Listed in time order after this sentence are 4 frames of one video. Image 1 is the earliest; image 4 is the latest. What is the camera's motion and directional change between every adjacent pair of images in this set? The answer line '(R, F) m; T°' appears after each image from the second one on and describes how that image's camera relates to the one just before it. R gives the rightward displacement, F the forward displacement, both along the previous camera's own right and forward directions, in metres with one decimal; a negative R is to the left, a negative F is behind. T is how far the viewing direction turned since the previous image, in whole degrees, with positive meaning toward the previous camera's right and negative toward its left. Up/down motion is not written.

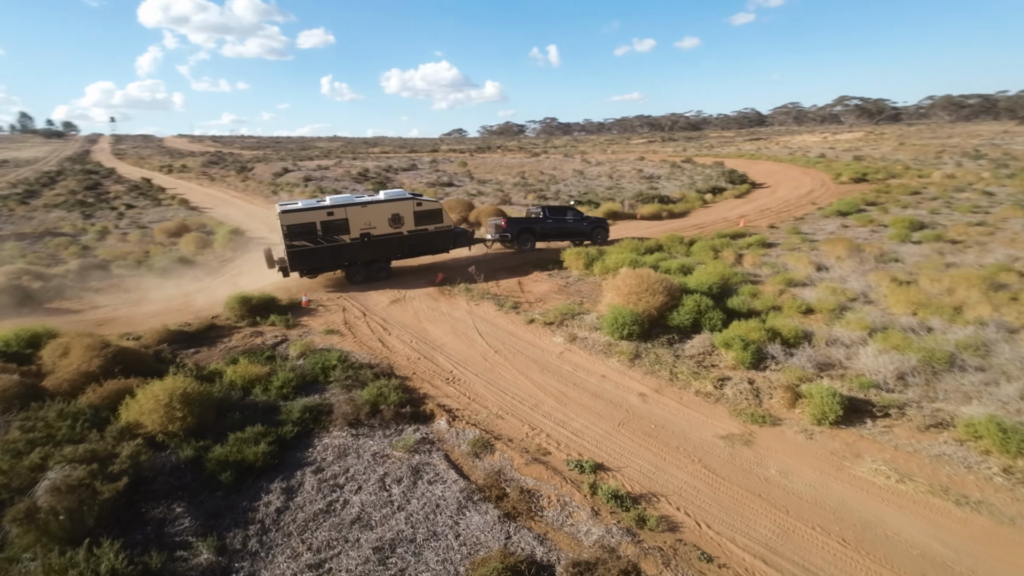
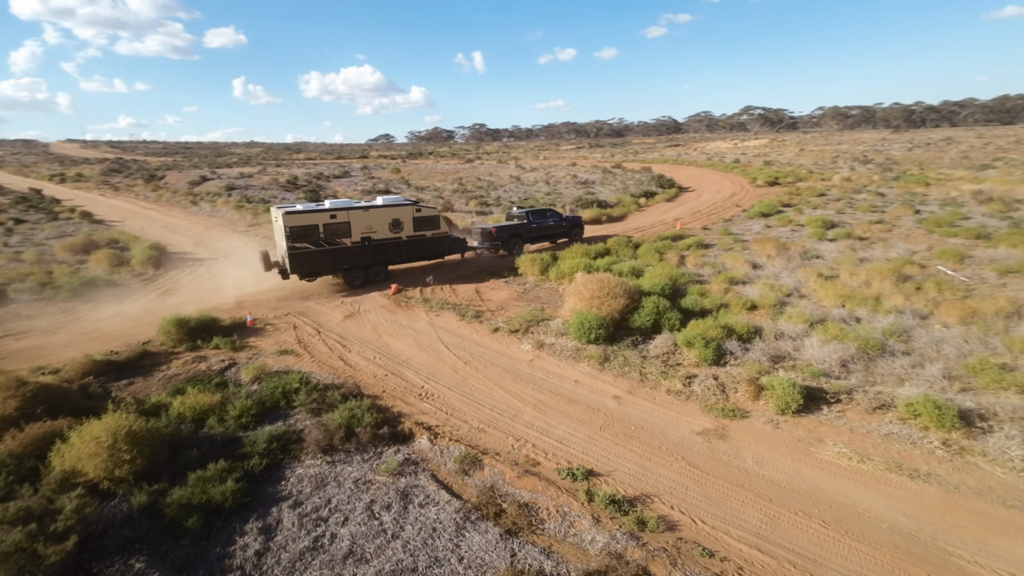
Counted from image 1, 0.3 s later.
(-0.7, +0.1) m; +8°
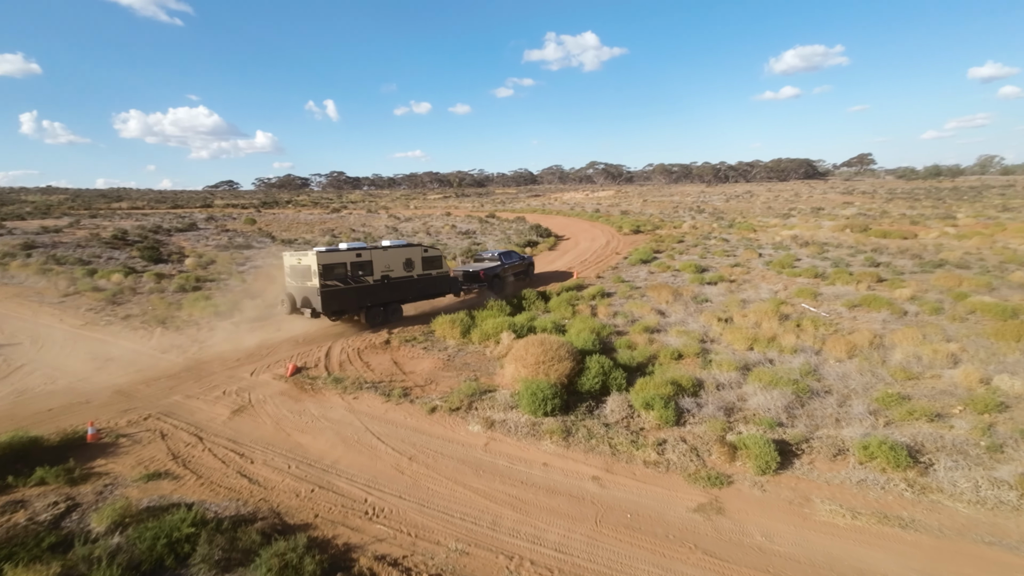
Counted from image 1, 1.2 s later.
(-1.4, +1.2) m; +16°
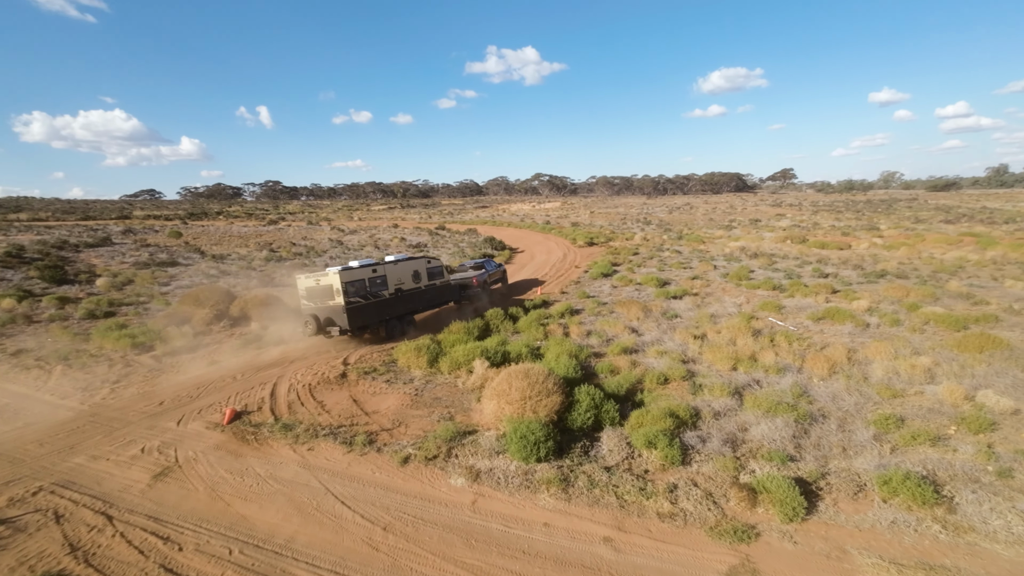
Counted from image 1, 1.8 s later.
(-0.7, +1.2) m; +6°
